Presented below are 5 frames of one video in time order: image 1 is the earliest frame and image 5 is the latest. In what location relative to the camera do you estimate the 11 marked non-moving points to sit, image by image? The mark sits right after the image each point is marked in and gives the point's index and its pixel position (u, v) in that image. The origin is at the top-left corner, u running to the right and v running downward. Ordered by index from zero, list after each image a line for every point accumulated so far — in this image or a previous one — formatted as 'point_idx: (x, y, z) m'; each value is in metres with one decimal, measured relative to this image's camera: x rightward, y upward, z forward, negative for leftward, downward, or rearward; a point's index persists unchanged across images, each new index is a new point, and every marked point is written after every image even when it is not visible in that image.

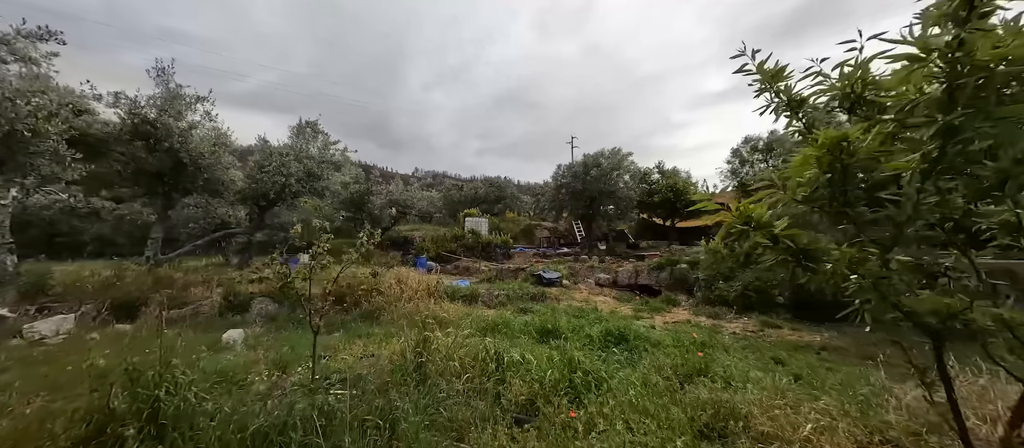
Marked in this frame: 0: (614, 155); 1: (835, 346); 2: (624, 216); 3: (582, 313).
0: (+5.3, +3.6, +19.0) m
1: (+4.9, -1.9, +5.6) m
2: (+5.7, +0.4, +19.0) m
3: (+1.3, -1.8, +7.1) m
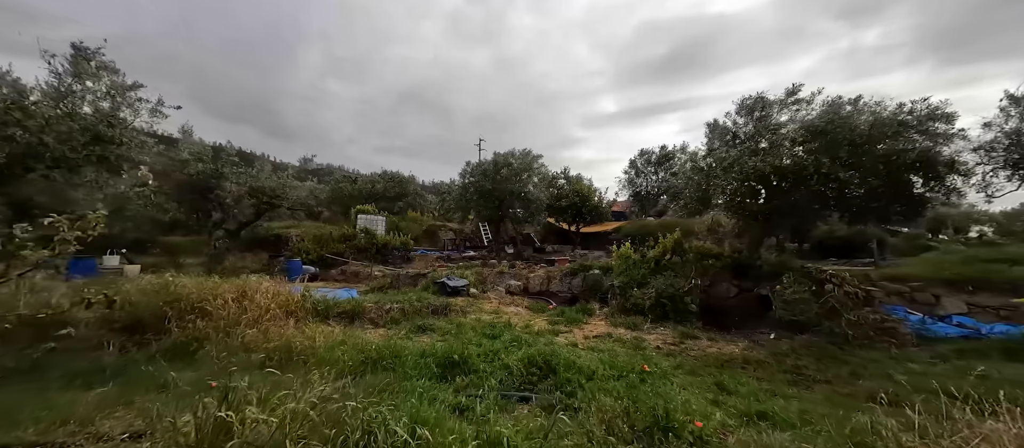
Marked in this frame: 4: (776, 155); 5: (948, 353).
0: (+0.6, +3.4, +18.4) m
1: (+3.5, -2.0, +5.3) m
2: (+1.0, +0.2, +18.5) m
3: (-0.3, -1.7, +5.9) m
4: (+4.8, +1.3, +6.5) m
5: (+5.9, -1.8, +5.0) m
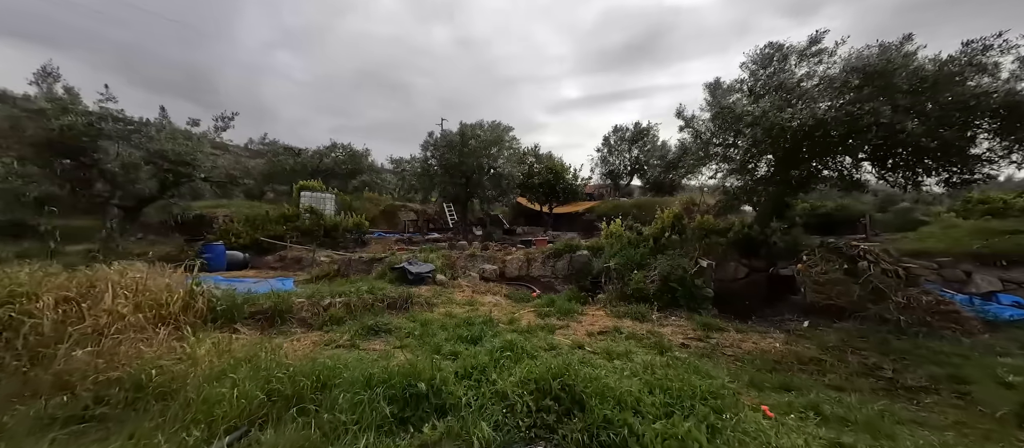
0: (-0.8, +4.3, +16.7) m
1: (+3.4, -1.5, +4.2) m
2: (-0.4, +1.2, +16.9) m
3: (-0.5, -1.3, +4.4) m
4: (+4.5, +1.8, +5.4) m
5: (+5.8, -1.3, +4.1) m
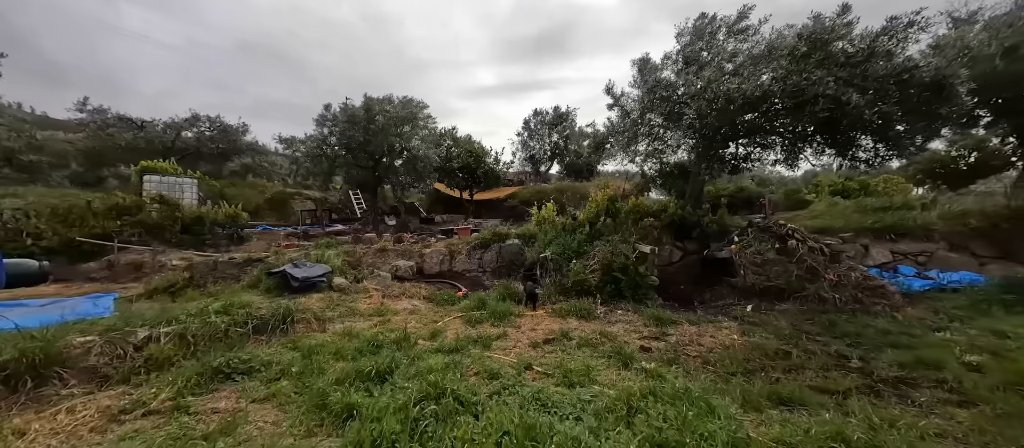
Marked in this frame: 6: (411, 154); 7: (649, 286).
0: (-4.3, +4.8, +14.8) m
1: (+2.7, -1.3, +3.8) m
2: (-3.9, +1.7, +15.3) m
3: (-1.1, -1.2, +3.1) m
4: (+3.4, +2.1, +5.1) m
5: (+5.1, -1.0, +4.2) m
6: (-3.9, +2.7, +14.3) m
7: (+2.1, -1.0, +5.7) m
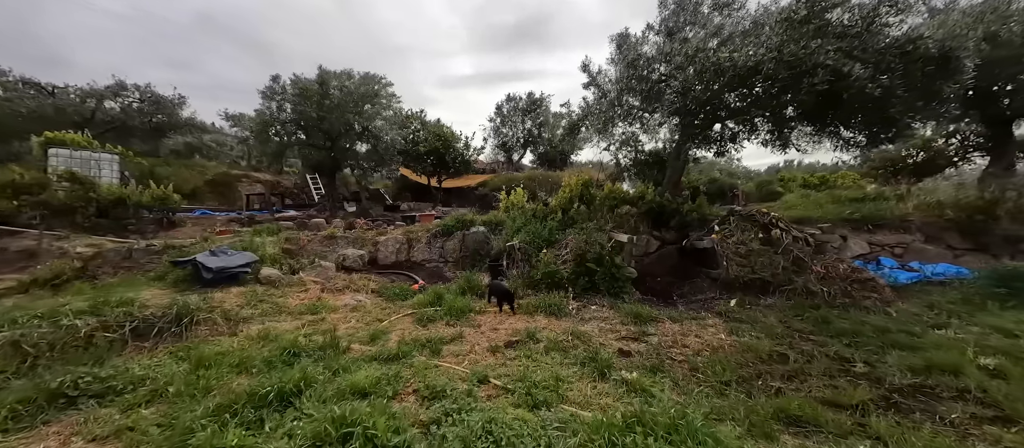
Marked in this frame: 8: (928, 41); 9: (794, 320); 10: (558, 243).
0: (-5.4, +5.3, +13.7) m
1: (+2.3, -1.1, +3.3) m
2: (-5.1, +2.2, +14.2) m
3: (-1.4, -1.0, +2.3) m
4: (+3.0, +2.2, +4.6) m
5: (+4.6, -0.9, +3.9) m
6: (-5.0, +3.2, +13.2) m
7: (+1.6, -0.8, +5.1) m
8: (+4.4, +1.9, +3.9) m
9: (+3.1, -1.0, +4.0) m
10: (+0.7, -0.3, +5.7) m
